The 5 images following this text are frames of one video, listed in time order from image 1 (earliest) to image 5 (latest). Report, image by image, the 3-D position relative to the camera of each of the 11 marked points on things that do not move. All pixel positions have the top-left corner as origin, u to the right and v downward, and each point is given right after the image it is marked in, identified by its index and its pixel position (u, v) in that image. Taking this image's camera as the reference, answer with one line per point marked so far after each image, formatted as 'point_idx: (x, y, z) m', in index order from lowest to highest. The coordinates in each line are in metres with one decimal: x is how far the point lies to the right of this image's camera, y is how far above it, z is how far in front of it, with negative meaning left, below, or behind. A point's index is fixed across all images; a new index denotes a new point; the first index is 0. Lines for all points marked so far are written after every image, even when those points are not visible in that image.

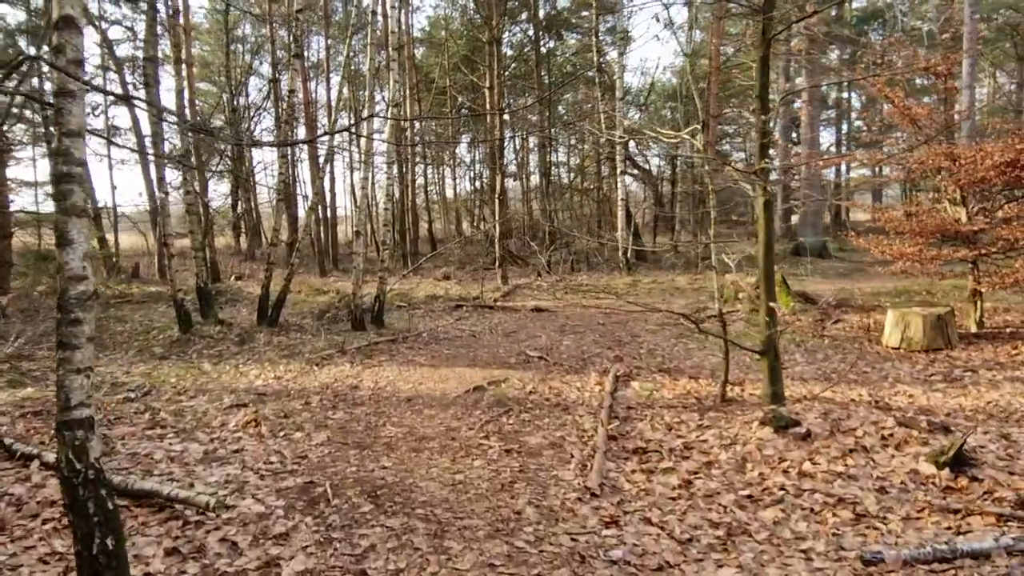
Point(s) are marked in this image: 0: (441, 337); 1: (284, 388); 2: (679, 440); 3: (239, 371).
0: (-1.1, -0.8, +11.7) m
1: (-2.5, -1.1, +8.1) m
2: (+1.3, -1.2, +5.7) m
3: (-3.4, -1.0, +9.1) m
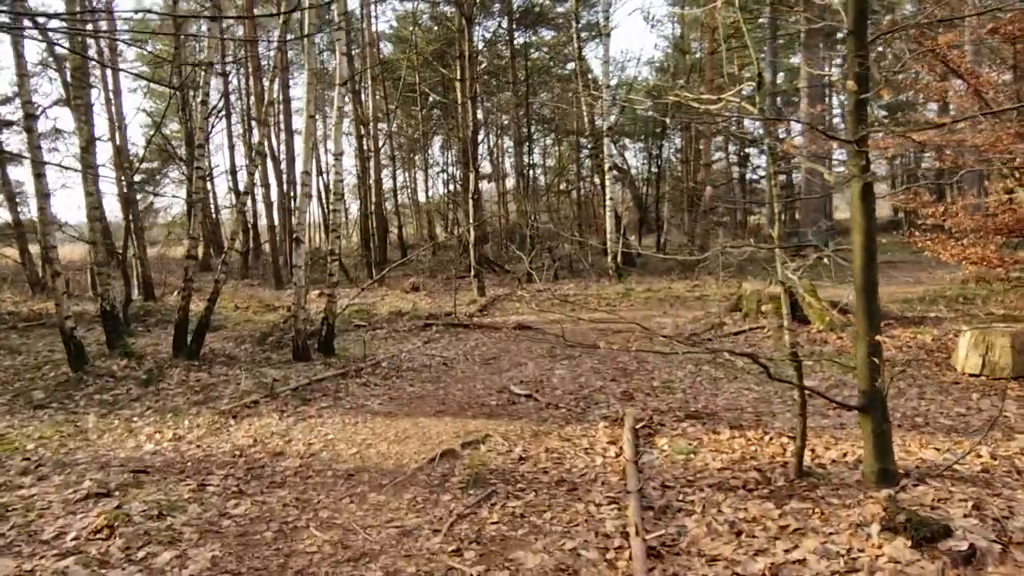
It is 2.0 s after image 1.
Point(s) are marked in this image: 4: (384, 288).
0: (-1.4, -1.0, +9.5) m
1: (-2.7, -1.4, +5.9) m
2: (+1.2, -1.4, +3.6) m
3: (-3.5, -1.3, +6.8) m
4: (-3.3, 0.0, +18.7) m
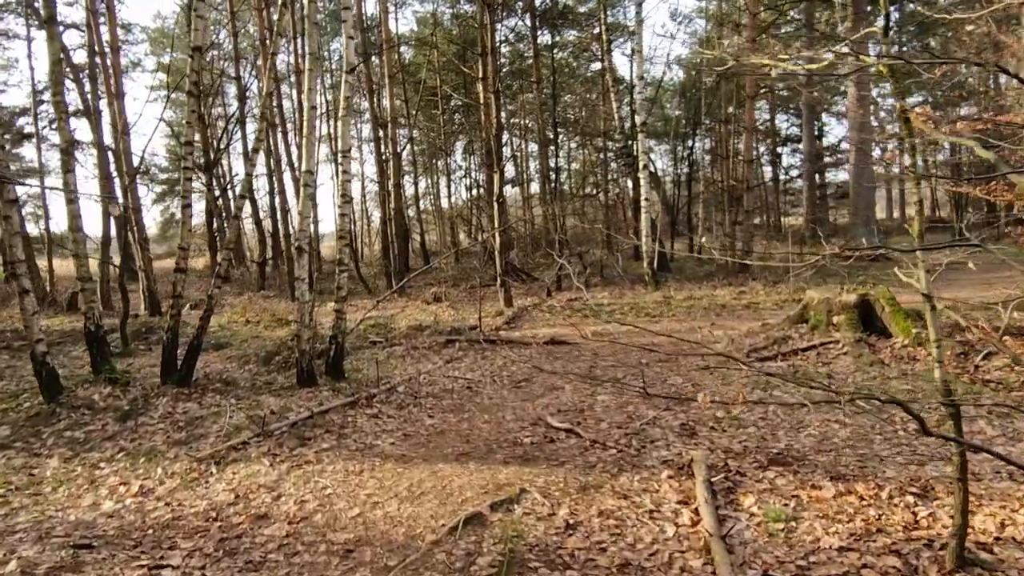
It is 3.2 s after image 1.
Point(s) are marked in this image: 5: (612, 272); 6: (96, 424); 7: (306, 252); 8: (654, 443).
0: (-1.0, -1.2, +8.3) m
1: (-2.4, -1.5, +4.7) m
2: (+1.4, -1.4, +2.4) m
3: (-3.2, -1.5, +5.7) m
4: (-2.6, -0.3, +17.5) m
5: (+2.7, +0.4, +19.8) m
6: (-4.1, -1.3, +7.2) m
7: (-2.3, +0.4, +8.3) m
8: (+1.2, -1.3, +6.0) m
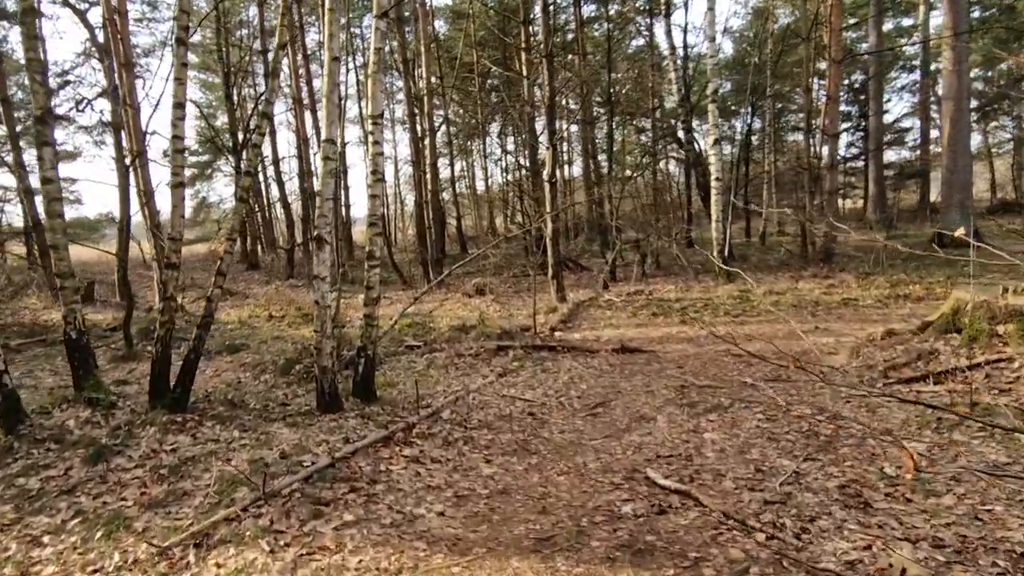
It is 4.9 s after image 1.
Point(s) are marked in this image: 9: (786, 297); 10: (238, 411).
0: (-0.3, -1.2, +6.6) m
1: (-1.9, -1.6, +3.1) m
2: (+1.8, -1.6, +0.5) m
3: (-2.7, -1.5, +4.1) m
4: (-1.5, -0.1, +15.8) m
5: (+3.8, +0.6, +17.9) m
6: (-3.4, -1.4, +5.6) m
7: (-1.6, +0.4, +6.6) m
8: (+1.7, -1.3, +4.1) m
9: (+4.6, -0.2, +12.2) m
10: (-2.6, -1.1, +6.9) m
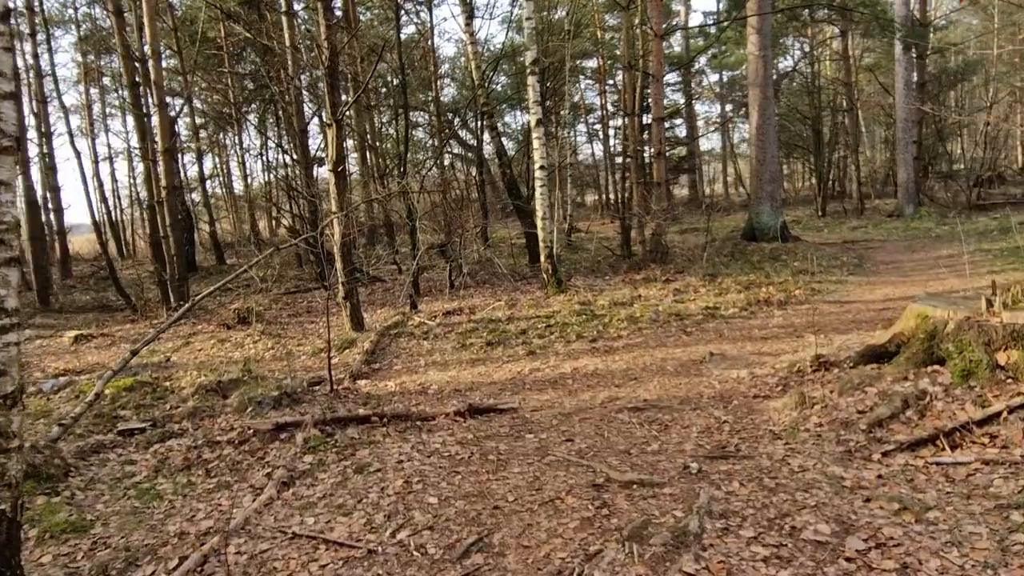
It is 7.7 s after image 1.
0: (-1.2, -1.5, +3.3) m
1: (-1.6, -2.0, -0.5) m
2: (+2.7, -1.8, -1.9) m
3: (-2.7, -2.0, +0.2) m
4: (-5.1, -0.5, +11.7) m
5: (-0.7, +0.4, +15.3) m
6: (-3.8, -1.8, +1.4) m
7: (-2.5, 0.0, +2.9) m
8: (+1.5, -1.5, +1.5) m
9: (+1.7, -0.3, +10.1) m
10: (-3.4, -1.6, +2.9) m
